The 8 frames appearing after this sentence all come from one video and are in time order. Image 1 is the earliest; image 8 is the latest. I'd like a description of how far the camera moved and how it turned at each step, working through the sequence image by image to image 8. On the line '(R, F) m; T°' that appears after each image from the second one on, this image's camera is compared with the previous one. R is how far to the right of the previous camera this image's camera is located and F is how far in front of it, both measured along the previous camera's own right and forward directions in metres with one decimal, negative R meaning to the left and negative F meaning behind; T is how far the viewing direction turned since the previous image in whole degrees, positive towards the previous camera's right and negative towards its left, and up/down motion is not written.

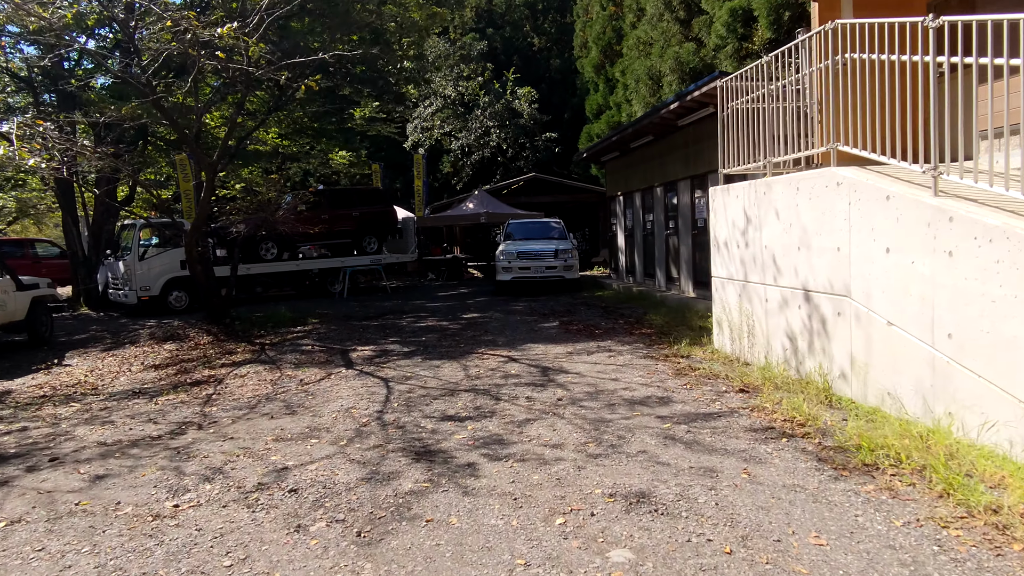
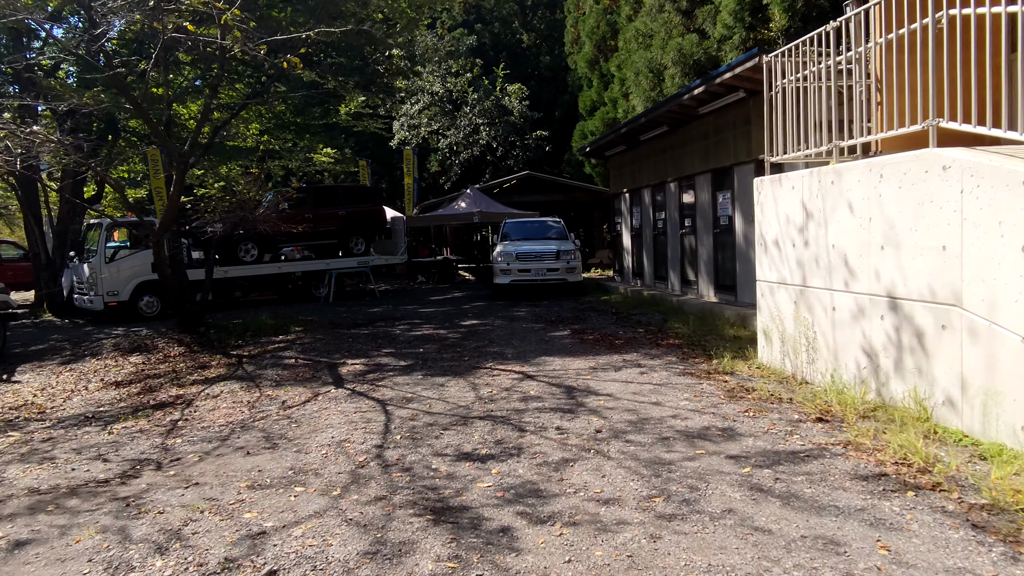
(-0.3, +1.0) m; +1°
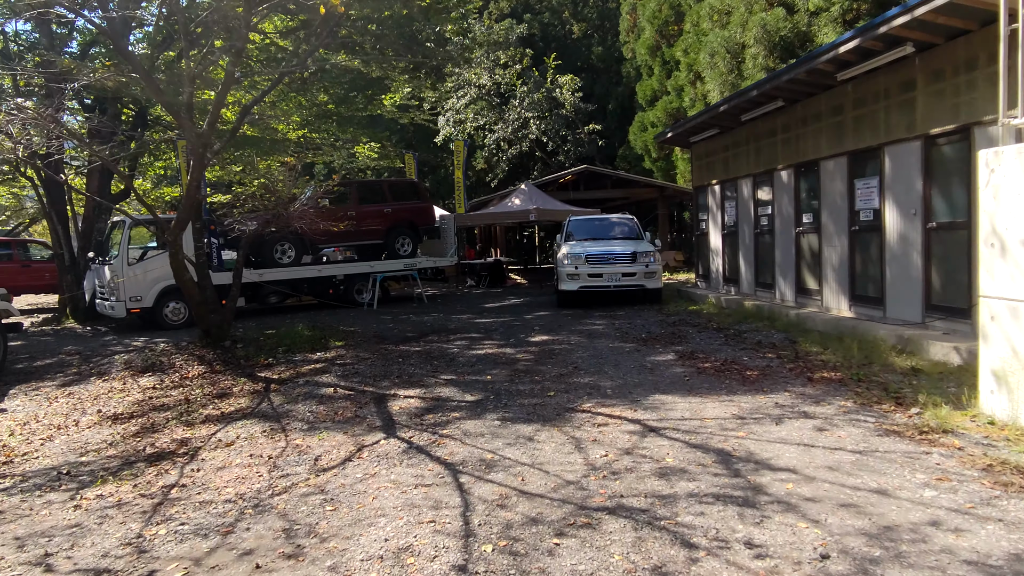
(-0.5, +1.9) m; -3°
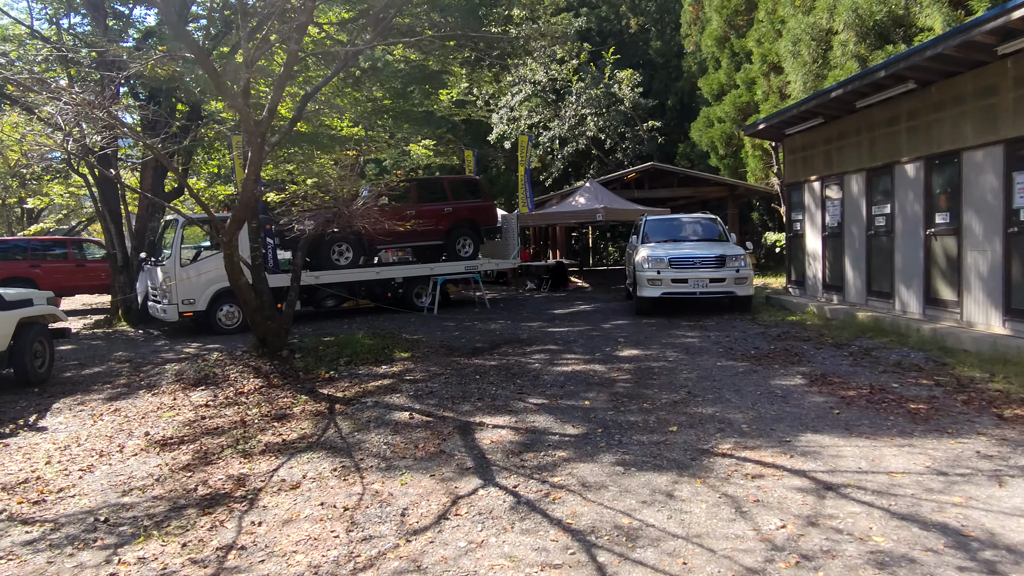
(-0.5, +1.0) m; -3°
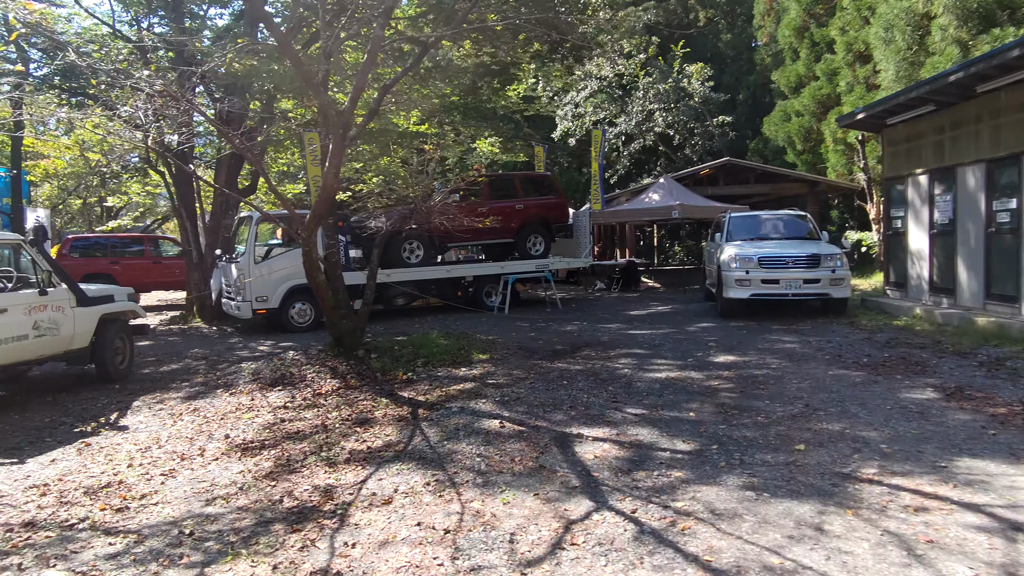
(-0.3, +0.4) m; -5°
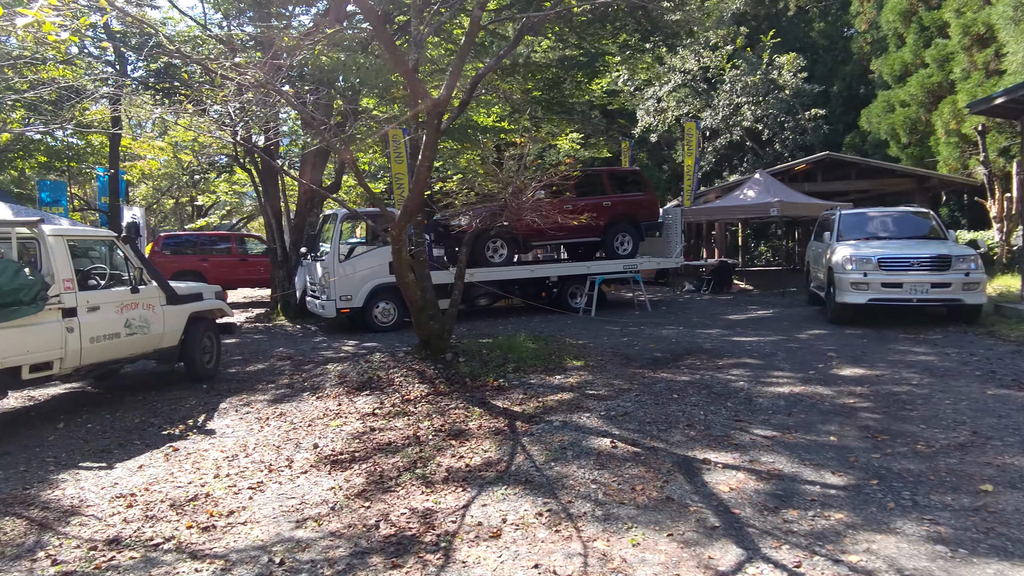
(-0.3, +0.5) m; -6°
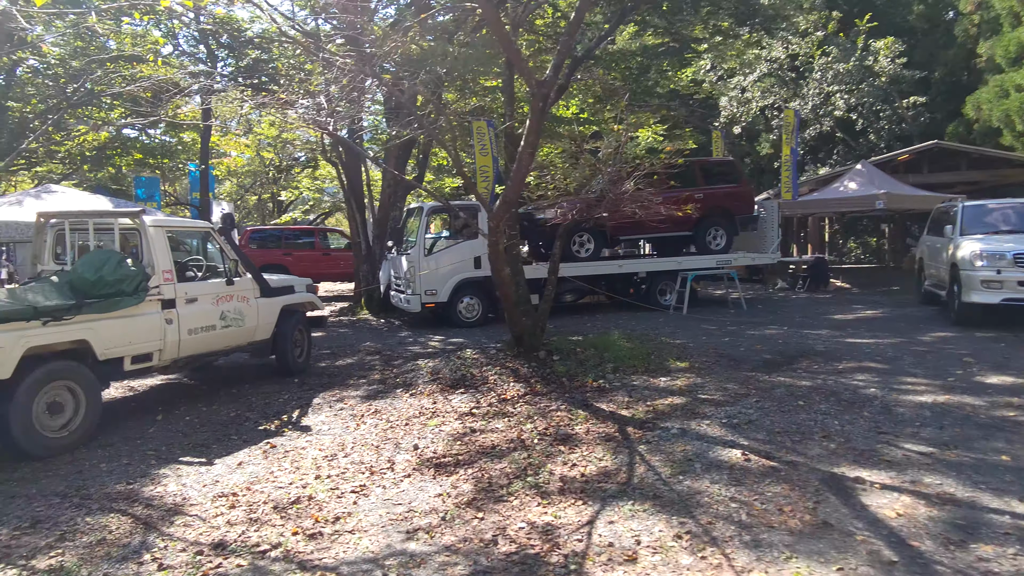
(-0.3, +0.4) m; -5°
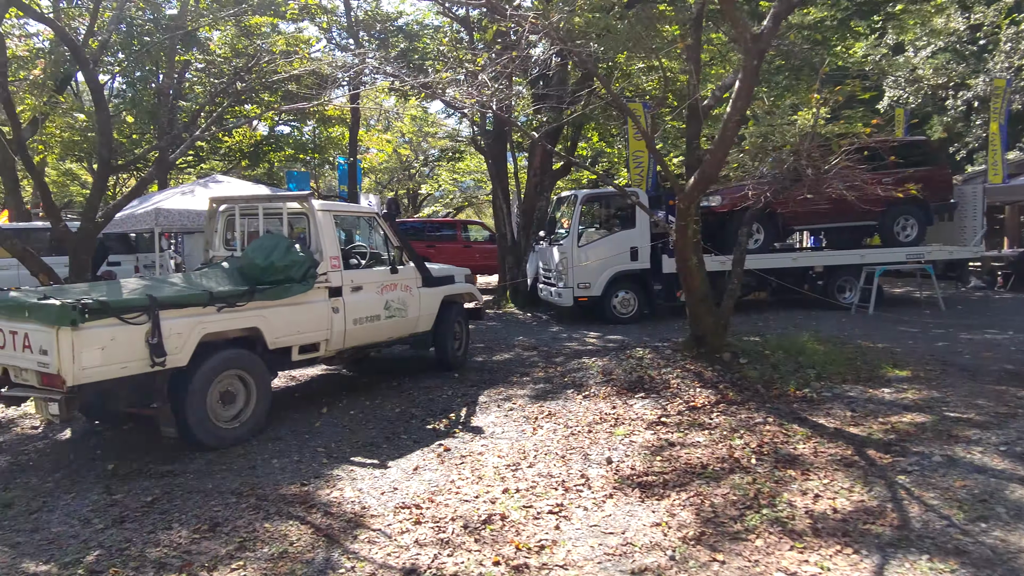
(-0.6, +0.7) m; -10°
